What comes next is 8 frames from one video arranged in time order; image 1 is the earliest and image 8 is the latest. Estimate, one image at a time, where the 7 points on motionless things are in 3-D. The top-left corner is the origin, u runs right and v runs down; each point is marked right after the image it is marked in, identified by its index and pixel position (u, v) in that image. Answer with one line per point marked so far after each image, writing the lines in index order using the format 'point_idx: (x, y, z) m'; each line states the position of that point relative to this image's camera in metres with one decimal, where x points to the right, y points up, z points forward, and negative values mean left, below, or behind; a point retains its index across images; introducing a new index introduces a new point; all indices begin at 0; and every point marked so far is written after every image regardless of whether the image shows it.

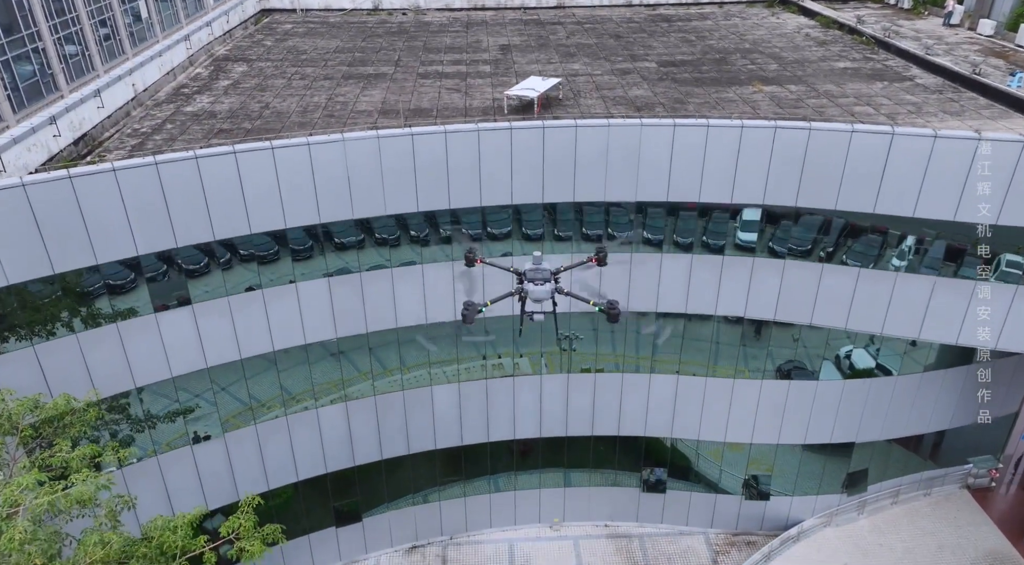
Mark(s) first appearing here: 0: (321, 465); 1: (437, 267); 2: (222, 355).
0: (-5.3, -5.1, +19.8) m
1: (-1.9, +0.4, +18.1) m
2: (-7.0, -1.8, +17.1) m
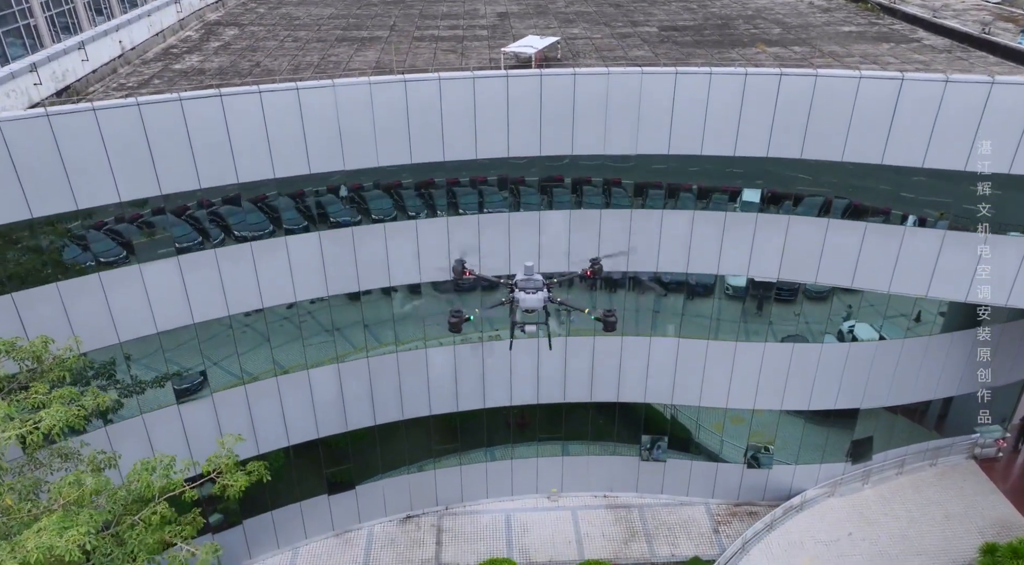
0: (-5.4, -4.1, +19.3) m
1: (-2.0, +1.5, +17.6) m
2: (-7.1, -0.7, +16.6) m
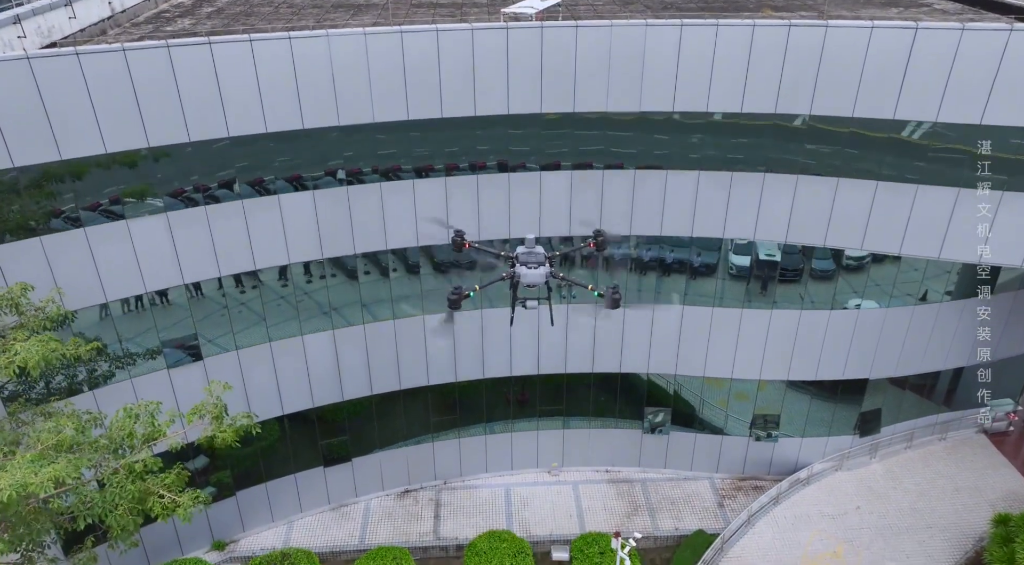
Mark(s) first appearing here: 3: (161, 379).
0: (-5.4, -3.1, +18.8) m
1: (-2.0, +2.4, +17.1) m
2: (-7.1, +0.2, +16.1) m
3: (-8.2, -2.2, +16.6) m
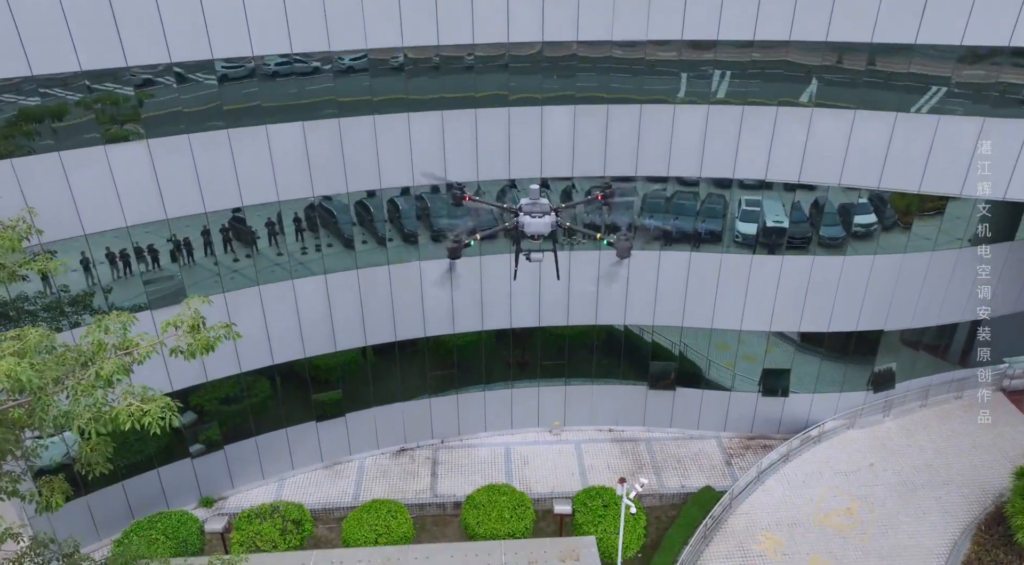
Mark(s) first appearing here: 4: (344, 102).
0: (-5.4, -1.7, +18.0) m
1: (-2.0, +3.8, +16.3) m
2: (-7.1, +1.6, +15.3) m
3: (-8.2, -0.8, +15.8) m
4: (-3.7, +4.1, +15.7) m
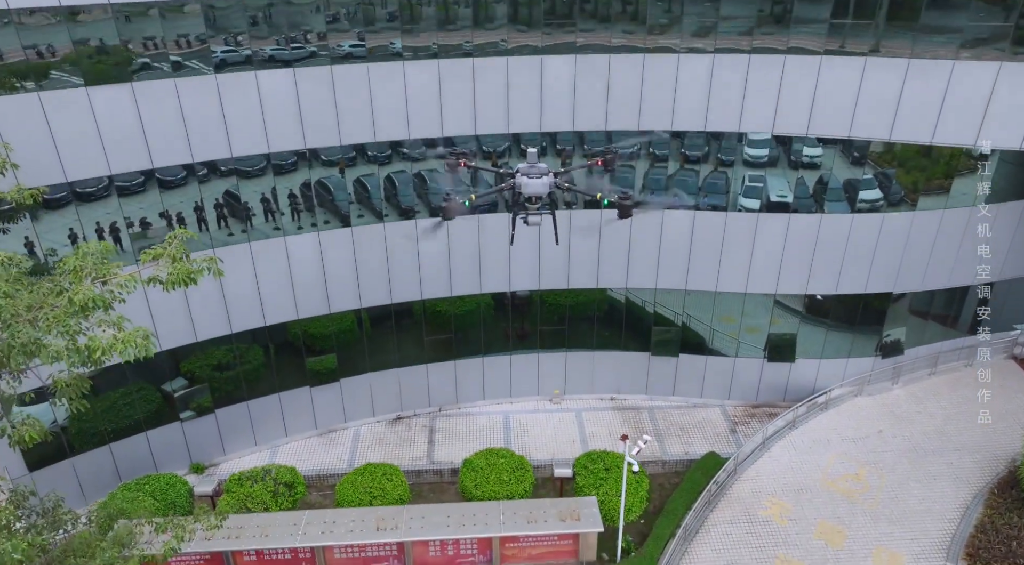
0: (-5.5, -0.7, +17.5) m
1: (-2.0, +4.8, +15.7) m
2: (-7.1, +2.6, +14.8) m
3: (-8.2, +0.2, +15.3) m
4: (-3.8, +5.1, +15.2) m
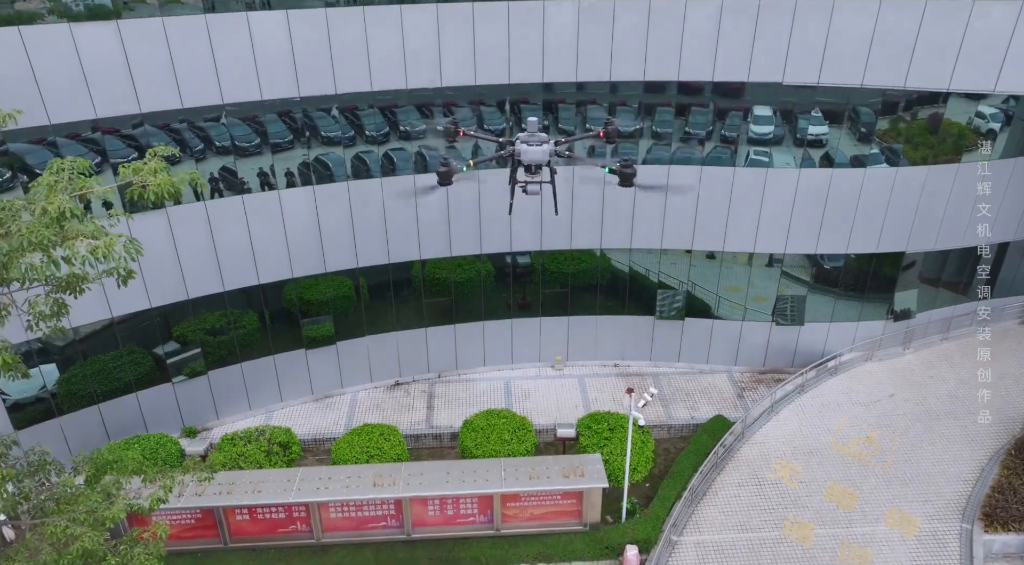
0: (-5.4, +0.3, +17.0) m
1: (-2.0, +5.8, +15.2) m
2: (-7.1, +3.6, +14.3) m
3: (-8.2, +1.2, +14.8) m
4: (-3.7, +6.1, +14.6) m
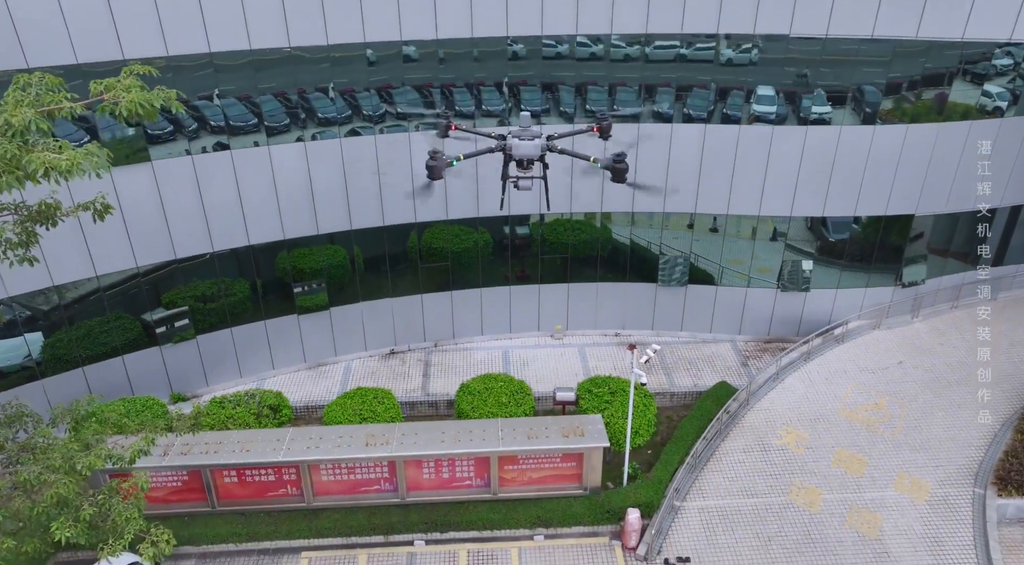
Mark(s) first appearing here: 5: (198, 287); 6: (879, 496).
0: (-5.5, +1.2, +16.5) m
1: (-2.1, +6.7, +14.7) m
2: (-7.1, +4.5, +13.8) m
3: (-8.3, +2.1, +14.3) m
4: (-3.8, +7.0, +14.1) m
5: (-7.3, 0.0, +16.3) m
6: (+7.4, -4.3, +14.3) m
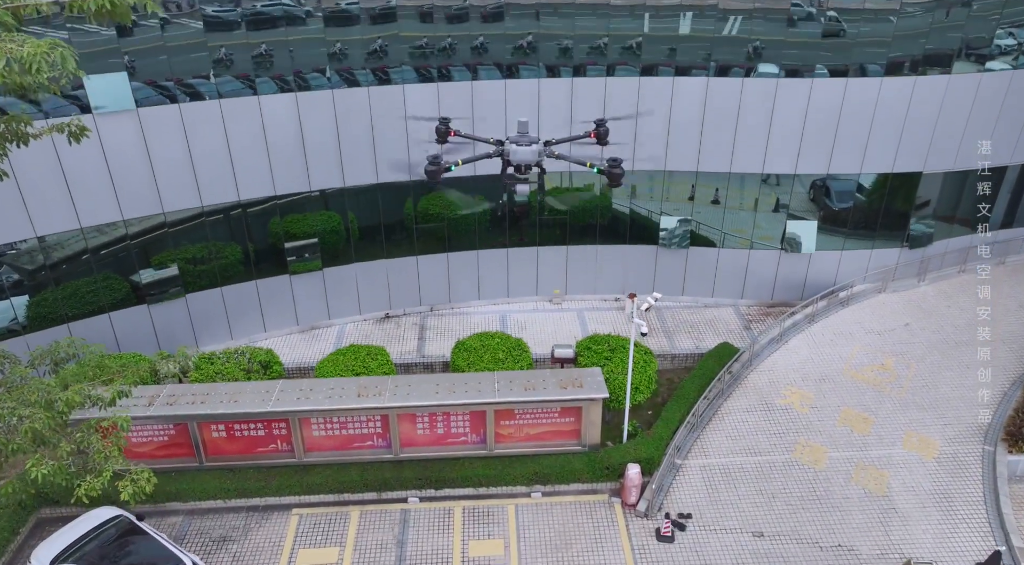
0: (-5.5, +2.2, +16.1) m
1: (-2.1, +7.7, +14.2) m
2: (-7.2, +5.4, +13.3) m
3: (-8.3, +3.0, +13.8) m
4: (-3.8, +7.9, +13.6) m
5: (-7.3, +1.0, +15.9) m
6: (+7.4, -3.4, +13.9) m
